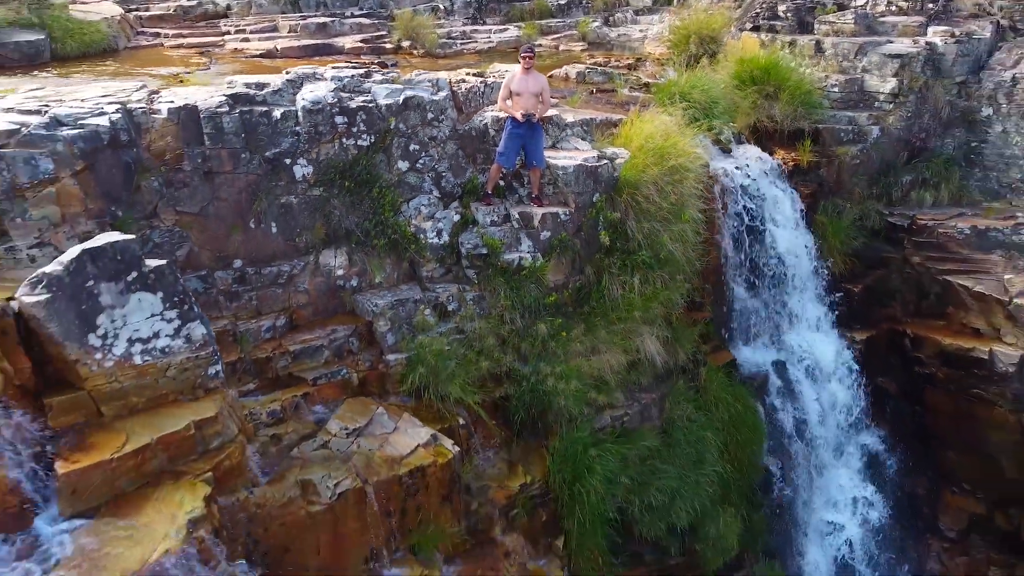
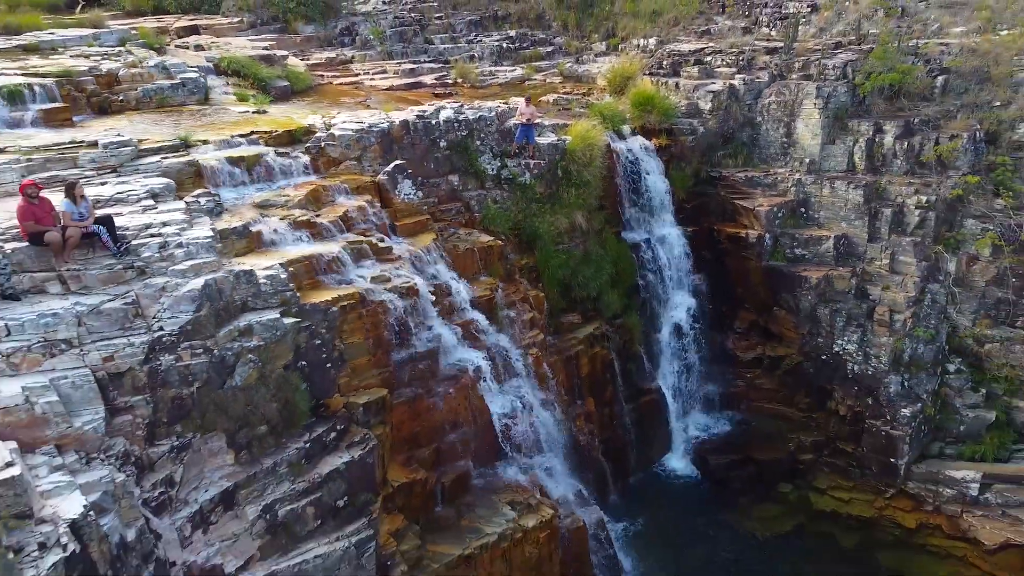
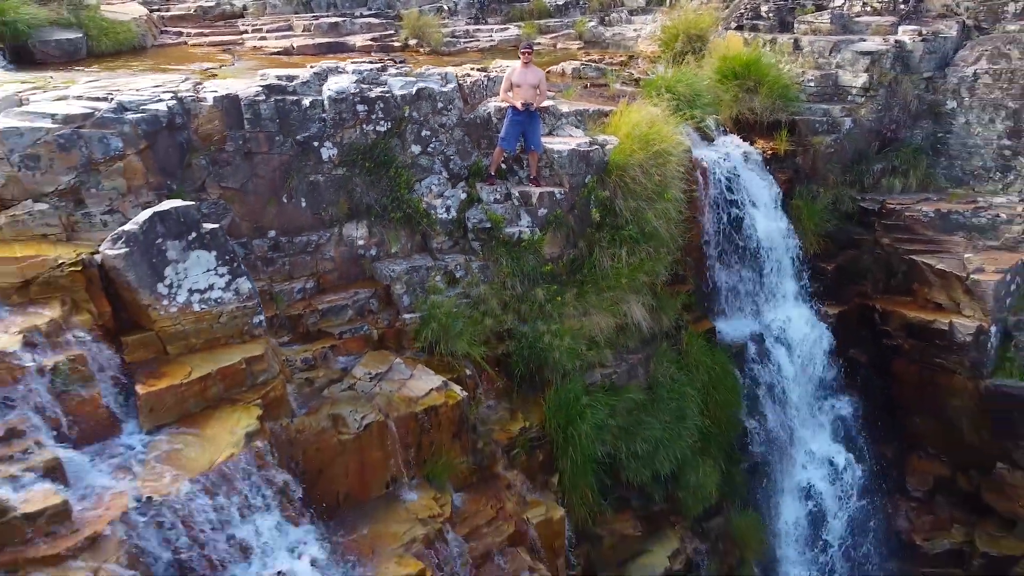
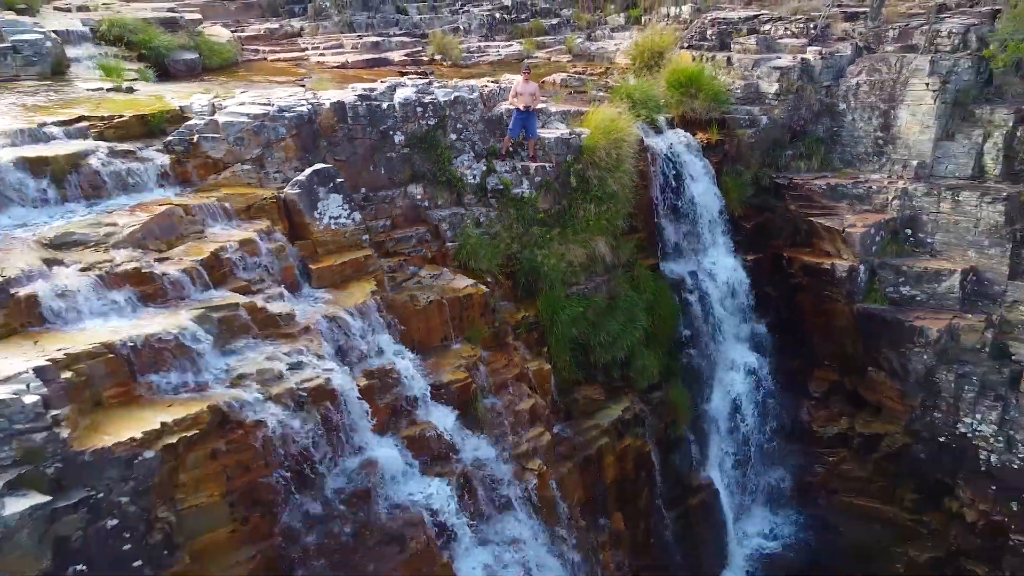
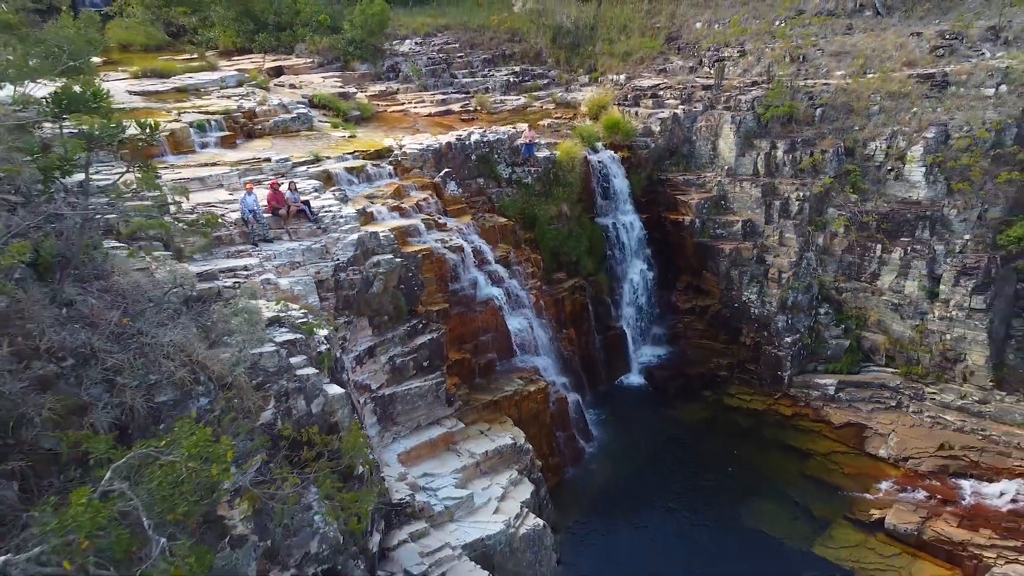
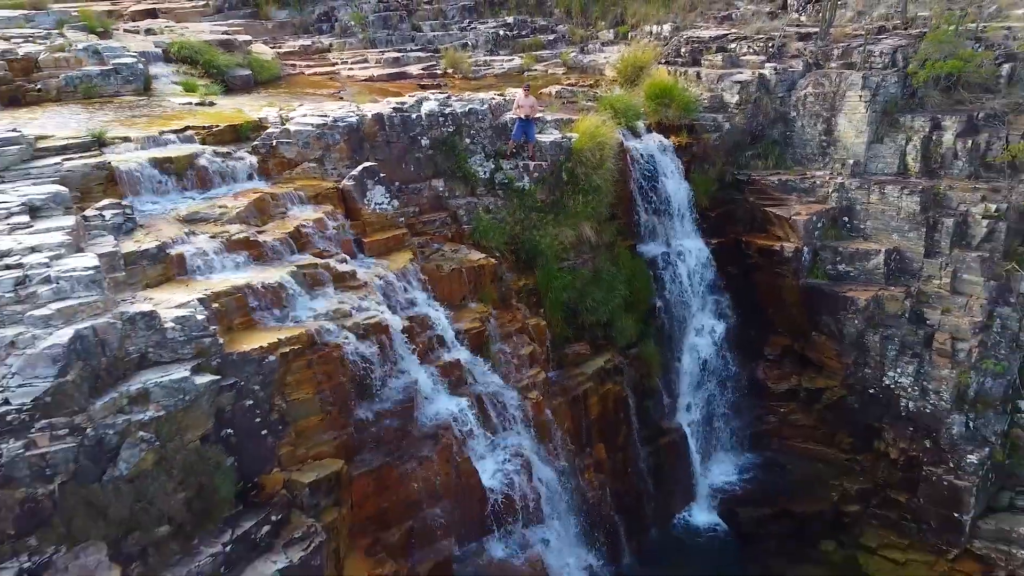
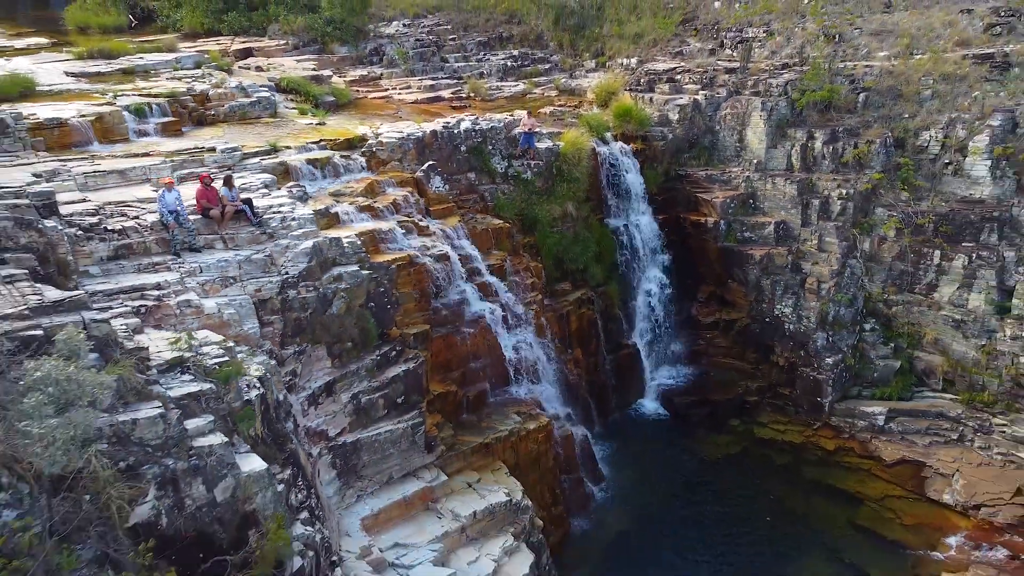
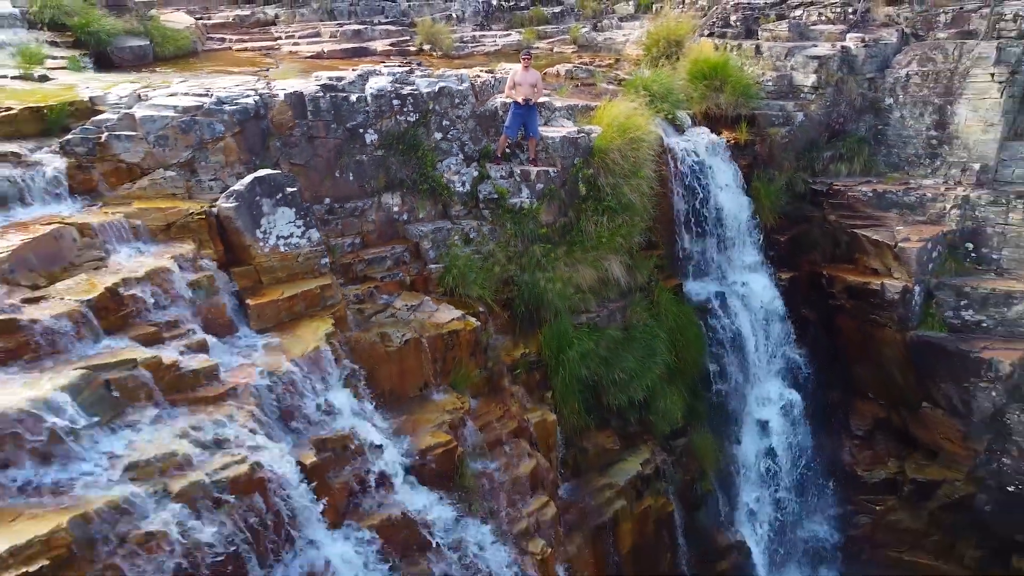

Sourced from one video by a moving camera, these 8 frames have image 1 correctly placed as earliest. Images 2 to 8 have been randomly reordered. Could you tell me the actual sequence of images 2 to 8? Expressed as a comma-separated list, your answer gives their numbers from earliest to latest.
3, 8, 4, 6, 2, 7, 5
